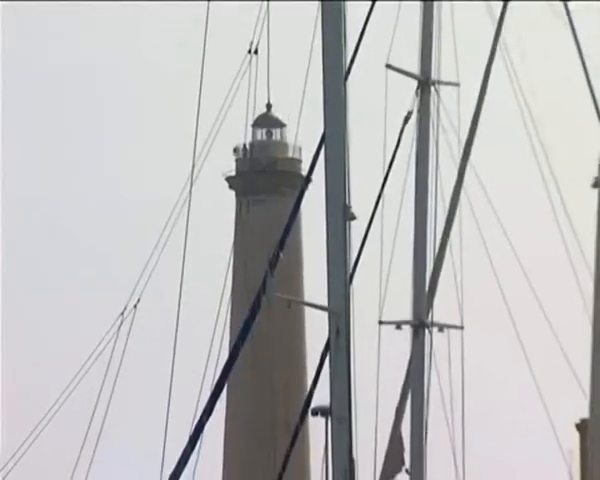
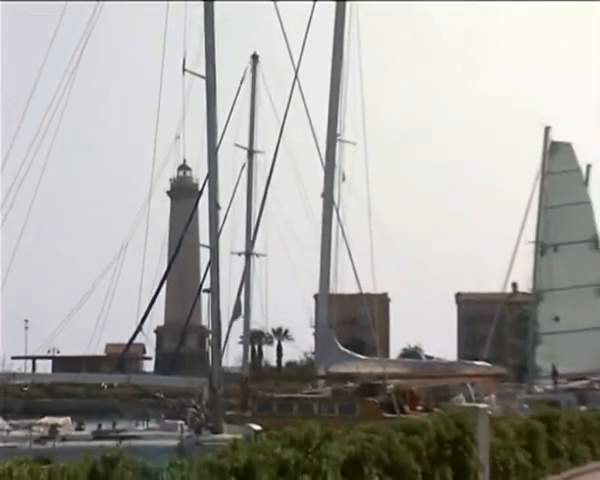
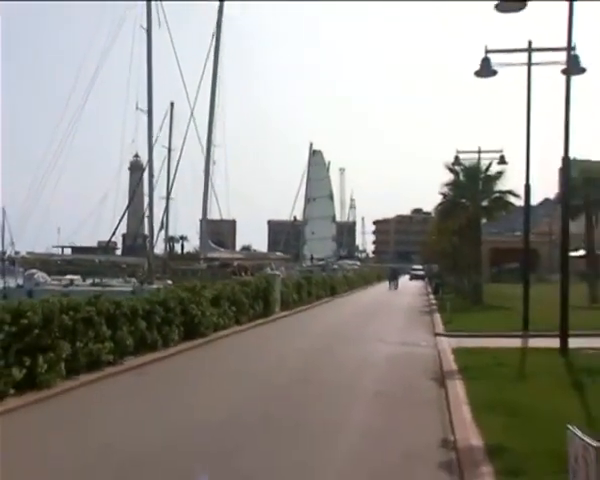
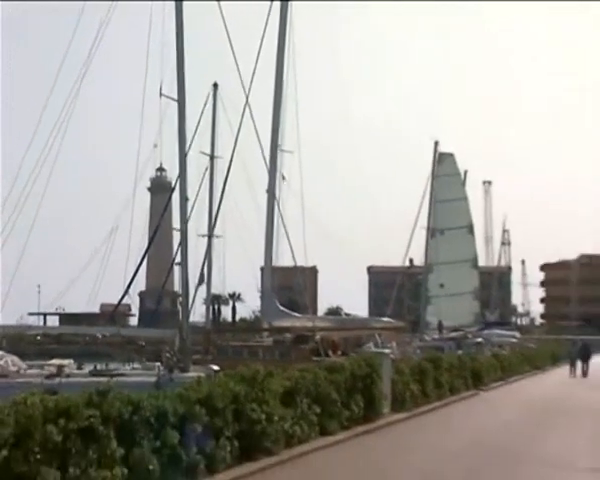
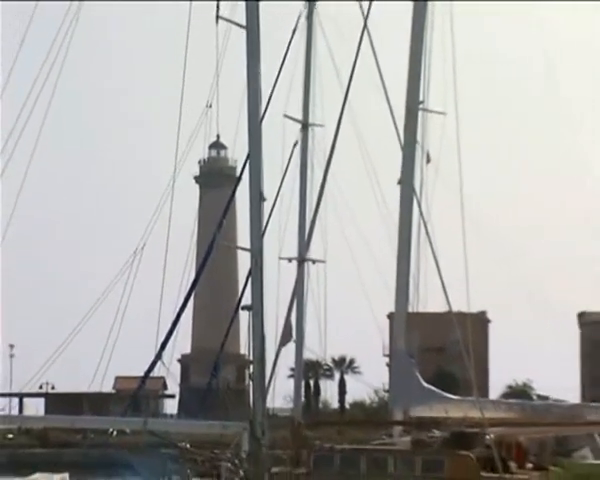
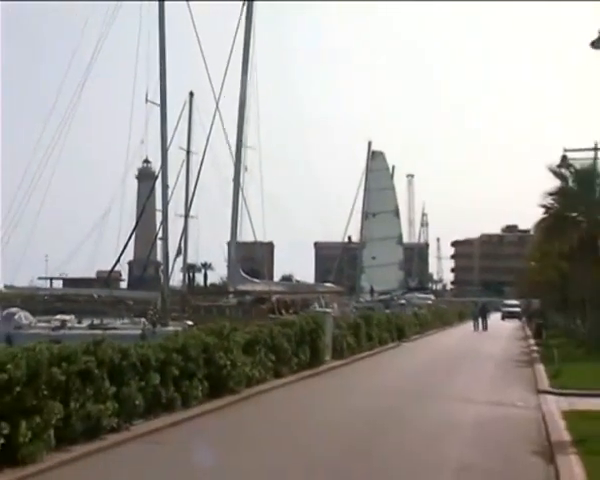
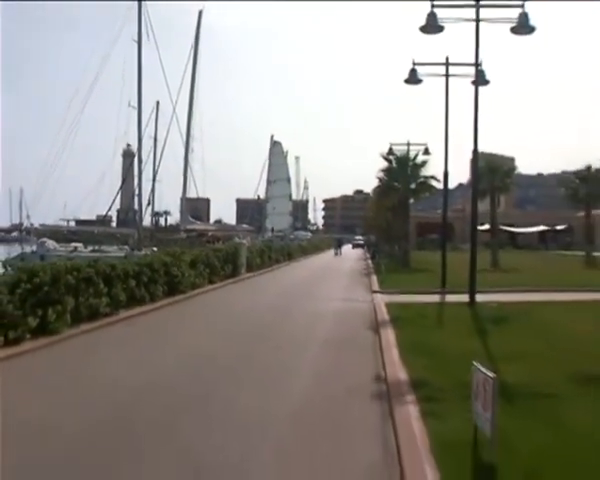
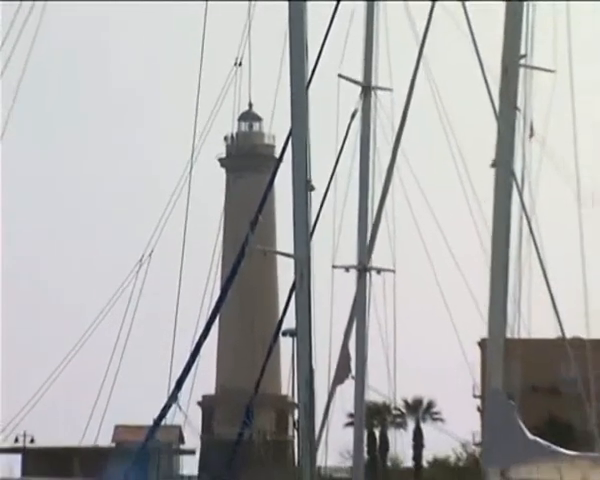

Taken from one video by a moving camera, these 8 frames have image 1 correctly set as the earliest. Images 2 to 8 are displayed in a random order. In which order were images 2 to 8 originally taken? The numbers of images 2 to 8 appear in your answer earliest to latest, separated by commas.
8, 5, 2, 4, 6, 3, 7
